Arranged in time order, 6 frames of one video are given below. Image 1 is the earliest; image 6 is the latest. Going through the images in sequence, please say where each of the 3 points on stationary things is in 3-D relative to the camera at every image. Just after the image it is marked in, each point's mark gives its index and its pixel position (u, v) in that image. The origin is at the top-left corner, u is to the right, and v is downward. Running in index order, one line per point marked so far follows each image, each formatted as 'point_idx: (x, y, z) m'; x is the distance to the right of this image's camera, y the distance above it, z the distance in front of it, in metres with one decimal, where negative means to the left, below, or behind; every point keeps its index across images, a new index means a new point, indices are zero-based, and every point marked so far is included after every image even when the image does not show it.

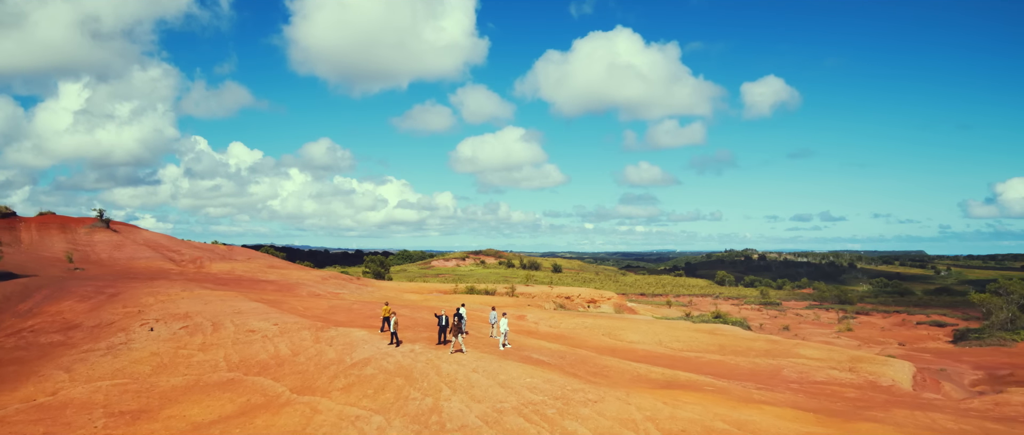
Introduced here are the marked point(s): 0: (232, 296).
0: (-9.7, -2.8, +16.6) m
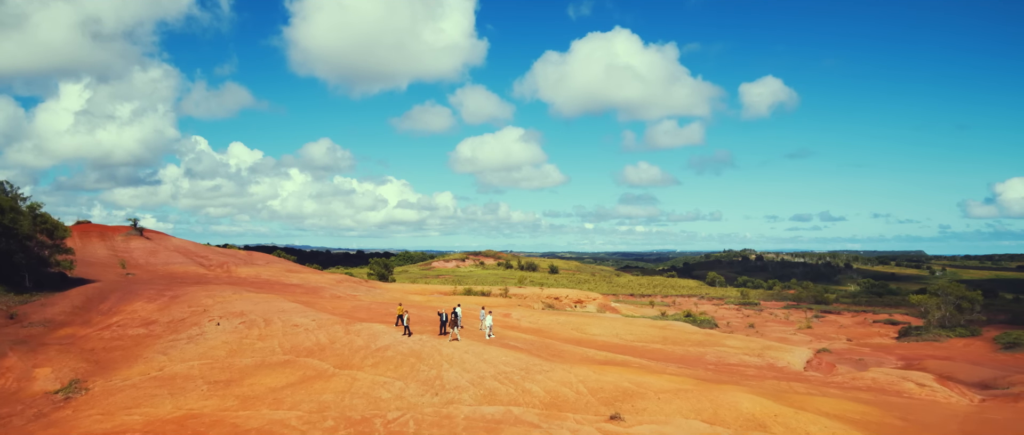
0: (-10.3, -3.5, +20.5) m
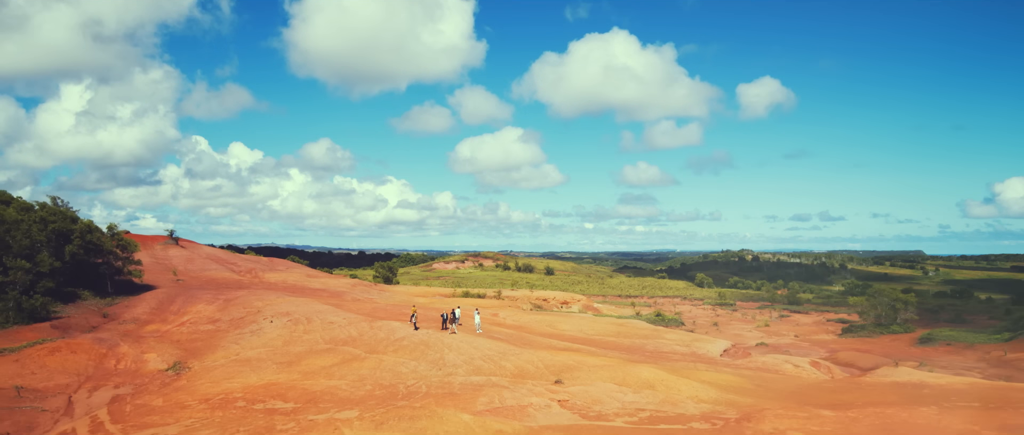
0: (-10.9, -4.6, +25.6) m
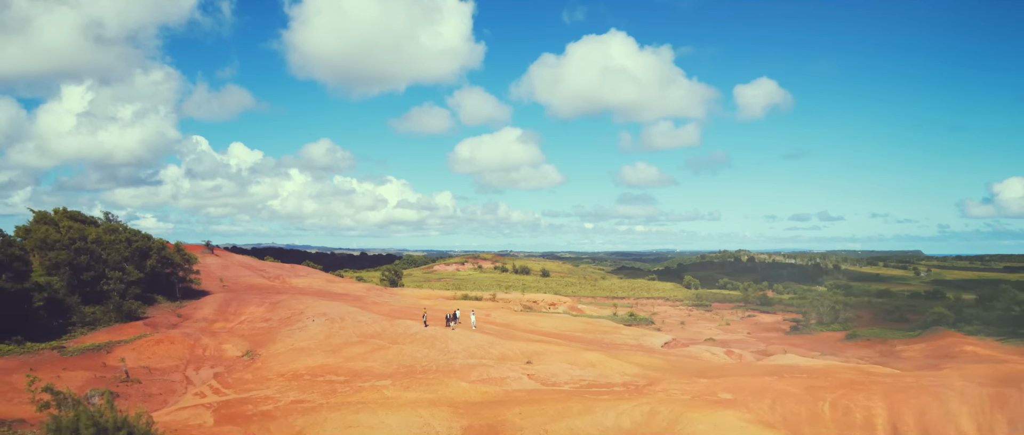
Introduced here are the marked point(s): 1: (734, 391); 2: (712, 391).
0: (-11.6, -5.9, +32.0) m
1: (+8.2, -6.4, +17.5) m
2: (+7.4, -6.4, +17.6) m
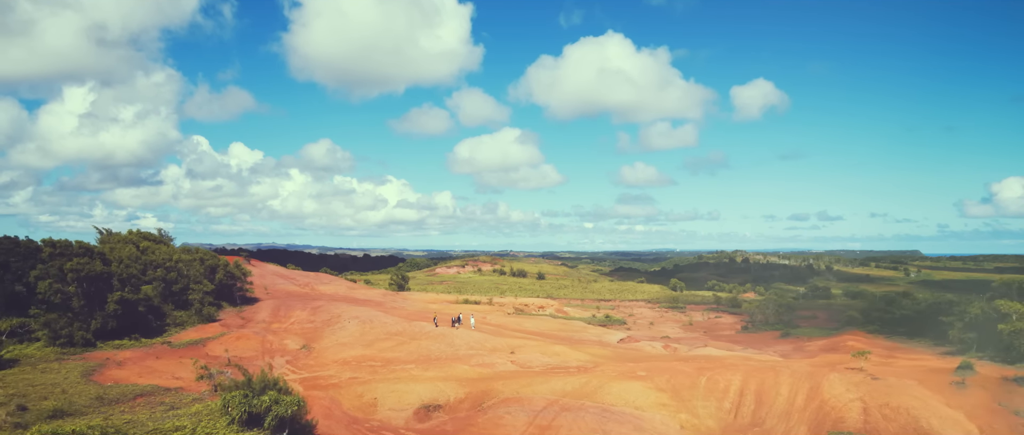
0: (-12.4, -7.9, +40.5) m
1: (+7.4, -8.3, +26.0) m
2: (+6.6, -8.4, +26.1) m
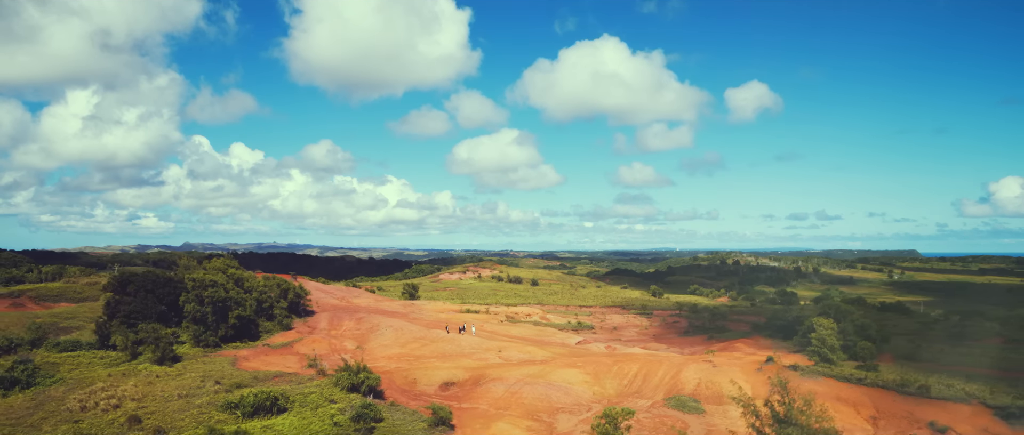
0: (-13.6, -12.1, +55.9) m
1: (+6.3, -12.5, +41.5) m
2: (+5.5, -12.6, +41.5) m
